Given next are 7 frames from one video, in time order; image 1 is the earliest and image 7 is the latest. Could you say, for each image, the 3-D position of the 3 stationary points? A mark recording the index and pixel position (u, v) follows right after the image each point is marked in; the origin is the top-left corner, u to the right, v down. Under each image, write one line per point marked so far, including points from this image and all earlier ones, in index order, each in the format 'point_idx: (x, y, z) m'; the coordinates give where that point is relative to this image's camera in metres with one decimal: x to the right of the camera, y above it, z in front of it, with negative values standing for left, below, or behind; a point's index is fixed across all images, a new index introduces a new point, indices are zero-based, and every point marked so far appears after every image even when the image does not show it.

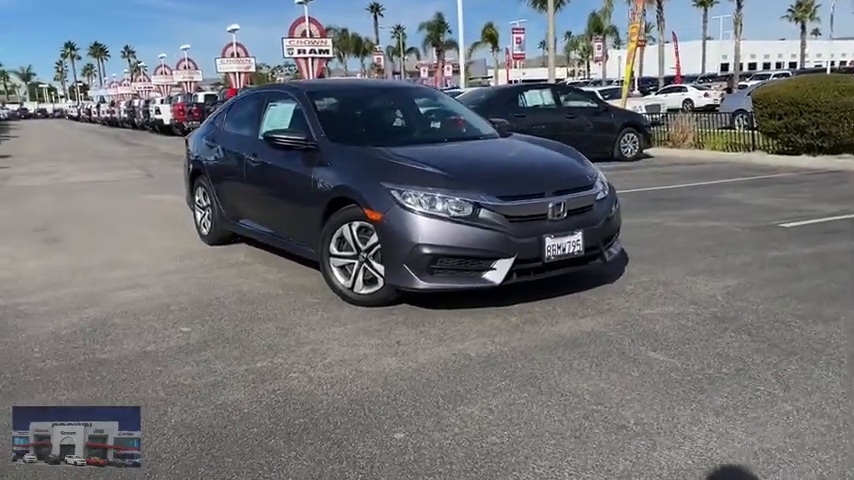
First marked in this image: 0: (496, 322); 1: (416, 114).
0: (+0.4, -0.6, +5.1) m
1: (-0.2, +1.2, +7.2) m
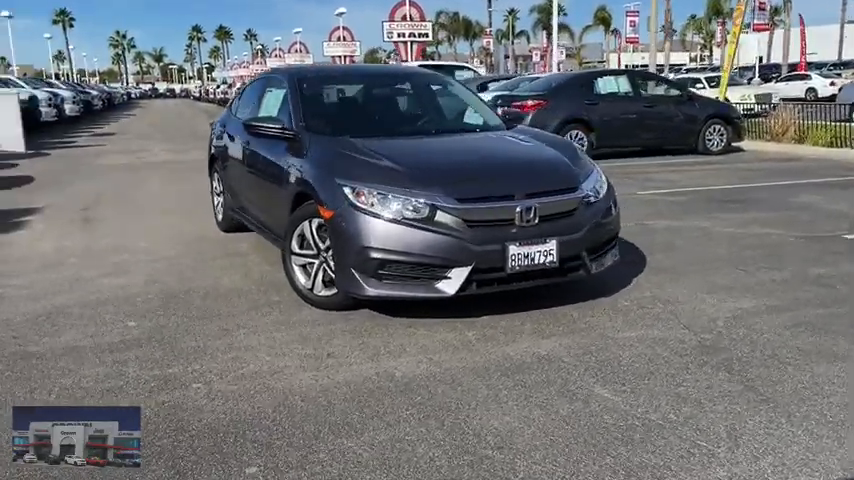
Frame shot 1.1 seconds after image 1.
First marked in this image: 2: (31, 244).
0: (+0.1, -0.6, +4.6) m
1: (-0.1, +1.2, +6.7) m
2: (-4.3, 0.0, +8.1) m
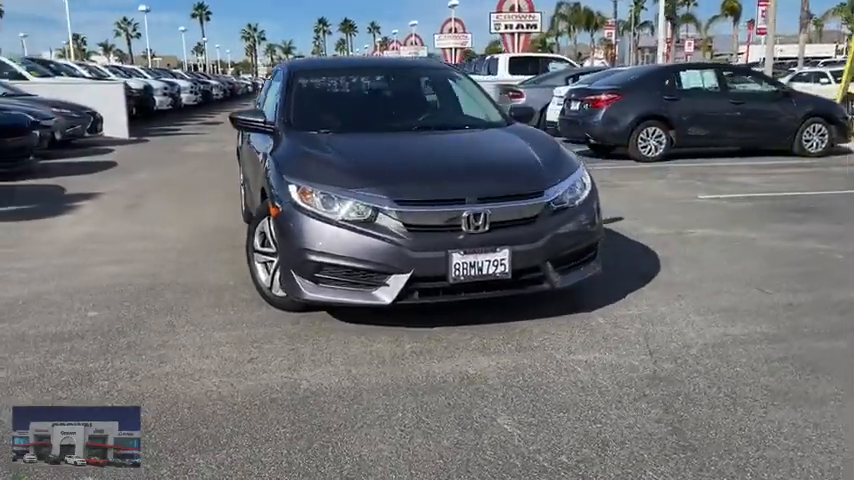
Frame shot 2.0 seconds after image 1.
0: (-0.3, -0.6, +4.4) m
1: (-0.1, +1.2, +6.4) m
2: (-4.1, +0.1, +8.4) m
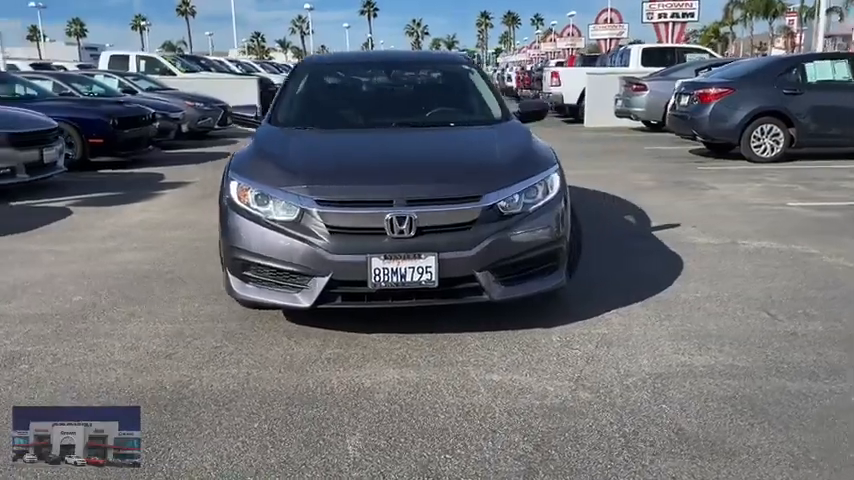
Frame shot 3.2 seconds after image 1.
0: (-0.8, -0.6, +4.3) m
1: (-0.1, +1.2, +6.2) m
2: (-3.6, +0.3, +9.0) m
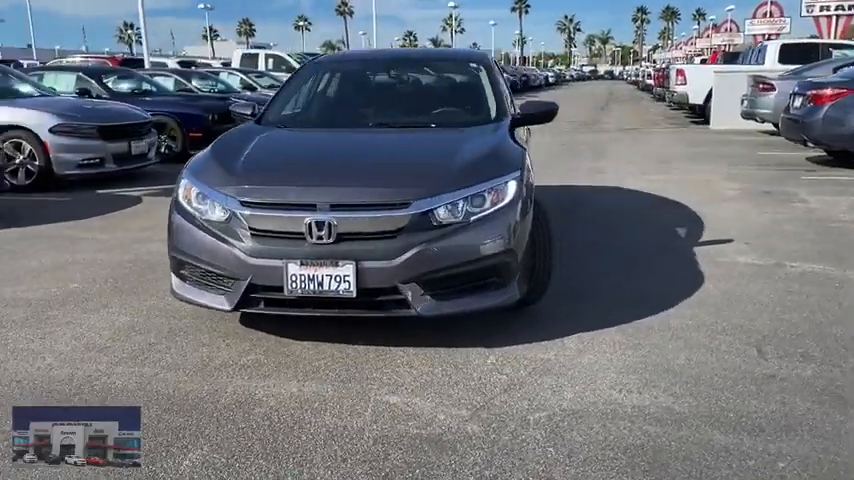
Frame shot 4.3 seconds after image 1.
0: (-1.2, -0.6, +4.2) m
1: (-0.1, +1.2, +6.0) m
2: (-3.0, +0.4, +9.4) m
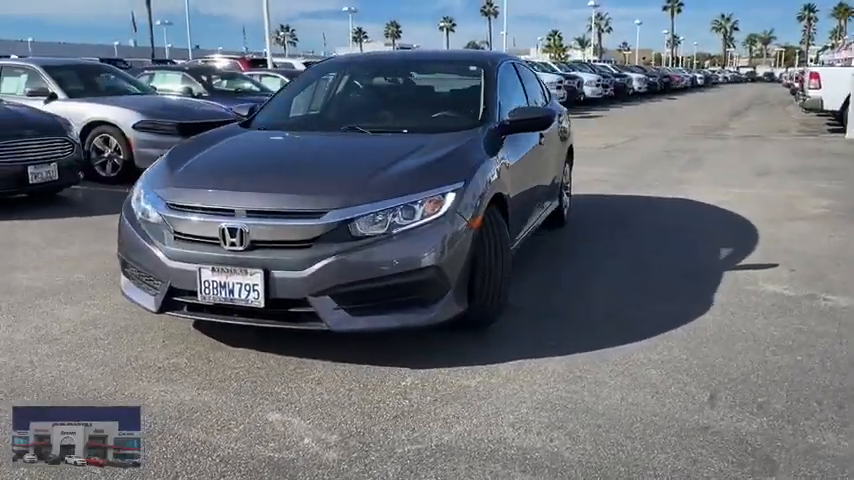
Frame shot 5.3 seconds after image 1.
0: (-1.6, -0.7, +4.2) m
1: (-0.1, +1.1, +5.8) m
2: (-2.4, +0.5, +9.7) m
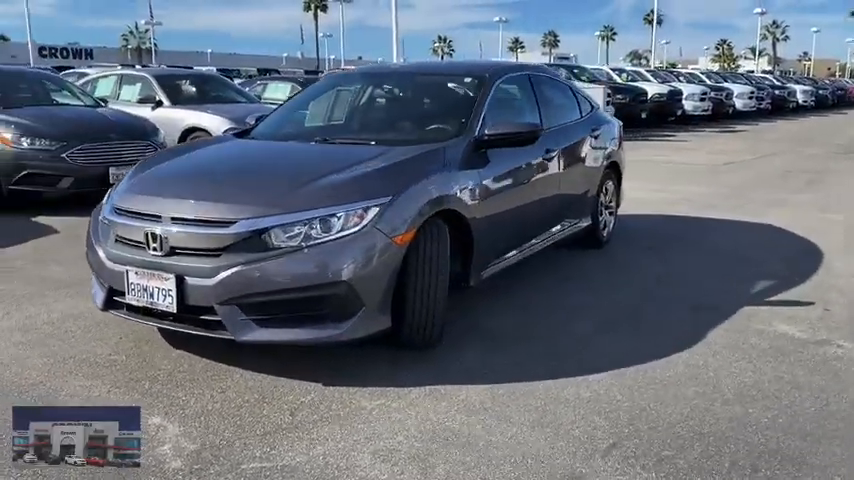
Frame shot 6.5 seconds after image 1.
0: (-2.0, -0.7, +4.5) m
1: (-0.1, +1.0, +5.7) m
2: (-1.6, +0.4, +10.0) m
